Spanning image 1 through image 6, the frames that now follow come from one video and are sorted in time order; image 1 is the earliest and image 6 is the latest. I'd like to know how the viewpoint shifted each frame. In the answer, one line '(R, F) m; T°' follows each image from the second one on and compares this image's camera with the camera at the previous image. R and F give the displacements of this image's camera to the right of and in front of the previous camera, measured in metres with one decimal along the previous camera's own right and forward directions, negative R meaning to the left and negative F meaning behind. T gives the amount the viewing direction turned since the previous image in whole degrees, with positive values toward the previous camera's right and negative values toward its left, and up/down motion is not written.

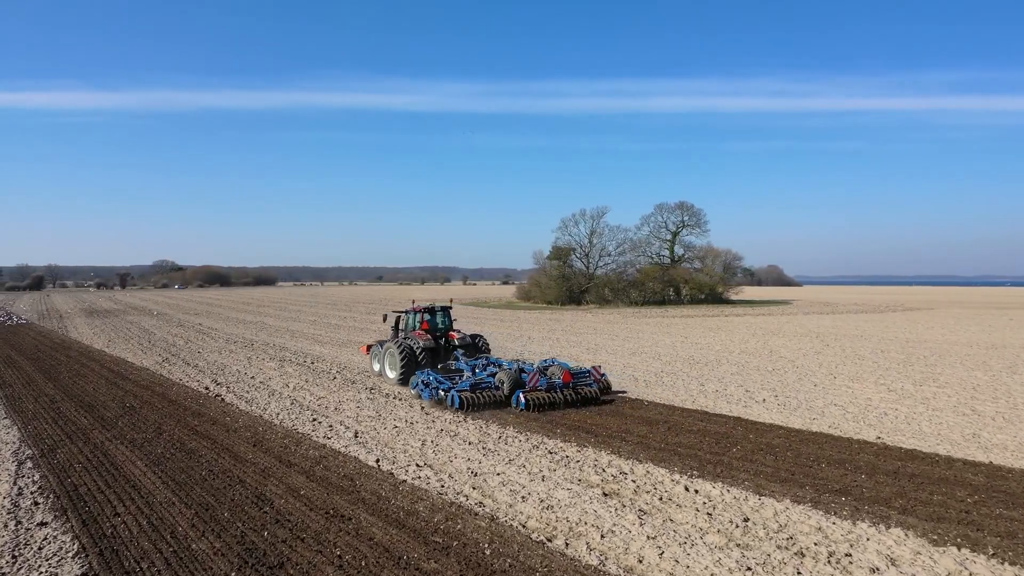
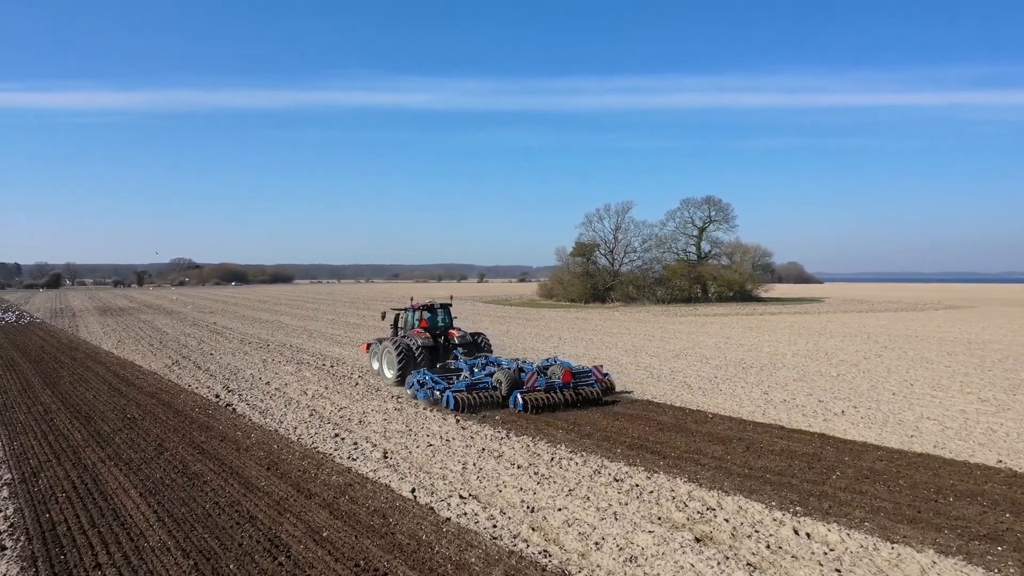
(-0.4, +1.4) m; -1°
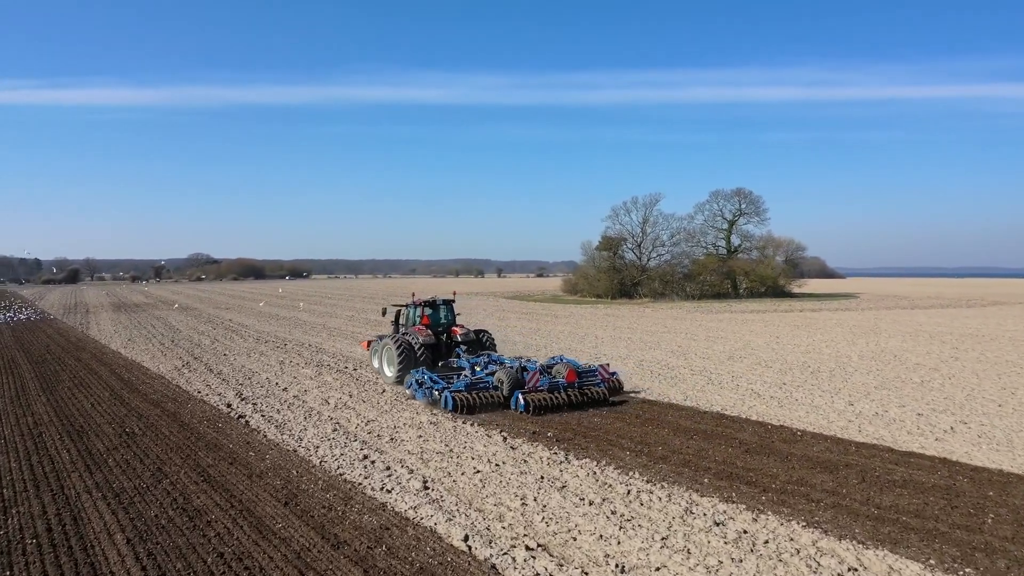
(-0.4, +1.5) m; -1°
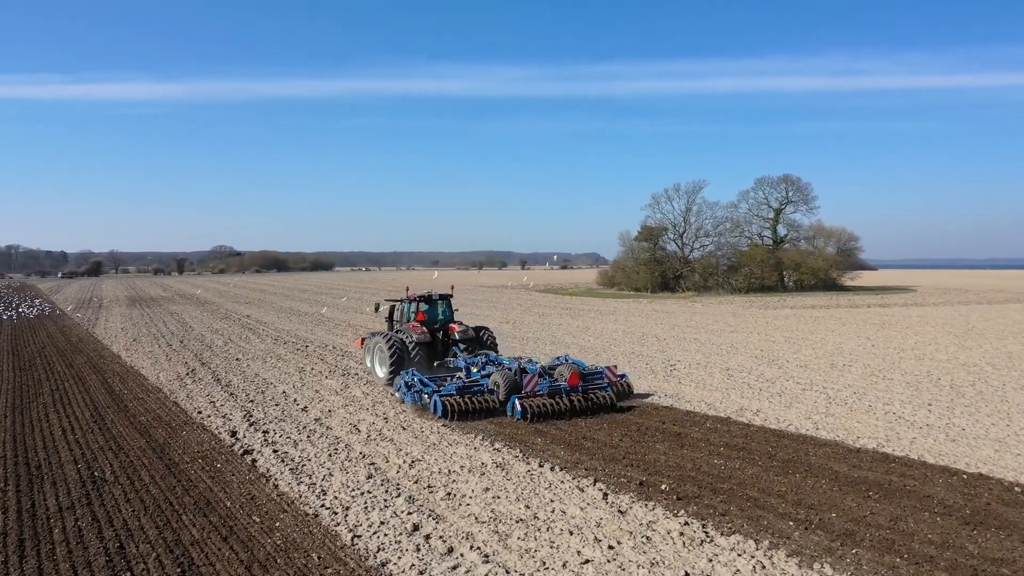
(-0.6, +2.5) m; -1°
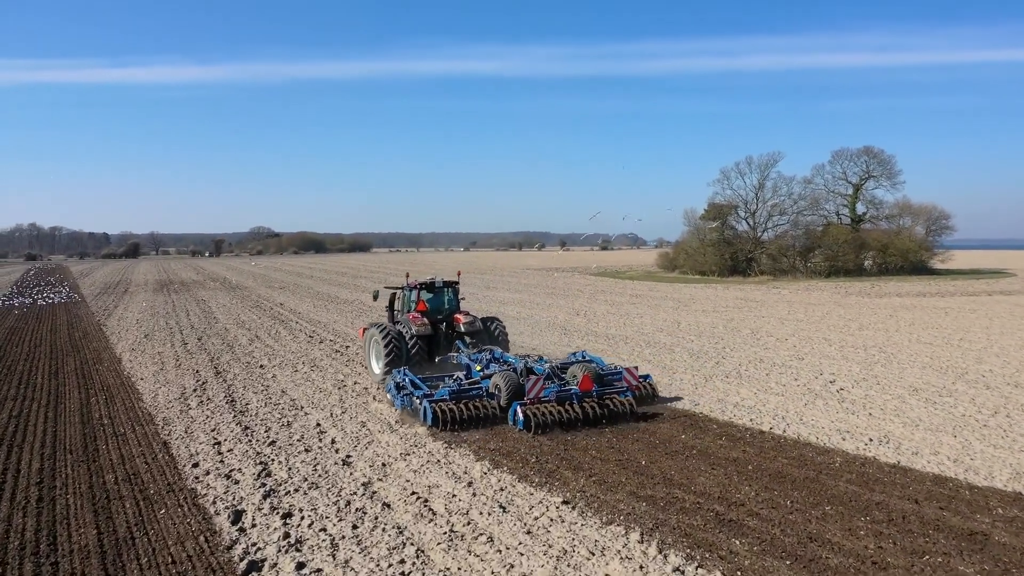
(-0.9, +3.5) m; -2°
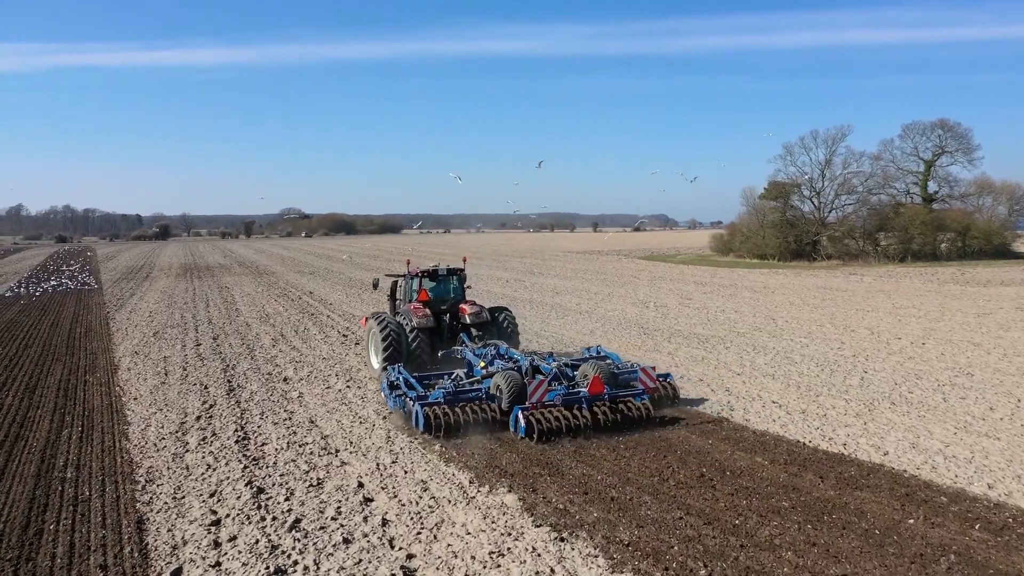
(-0.7, +2.7) m; -2°
